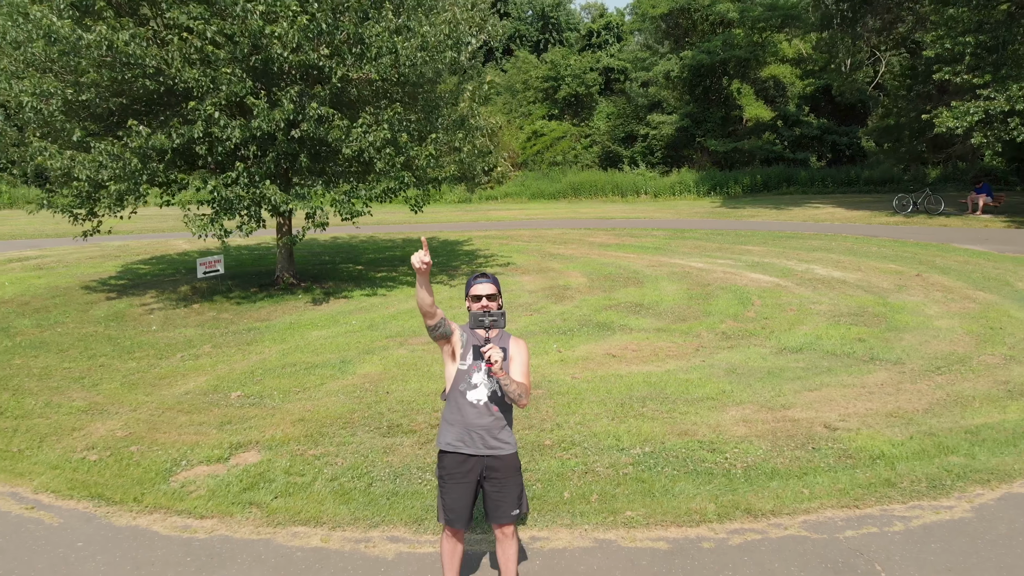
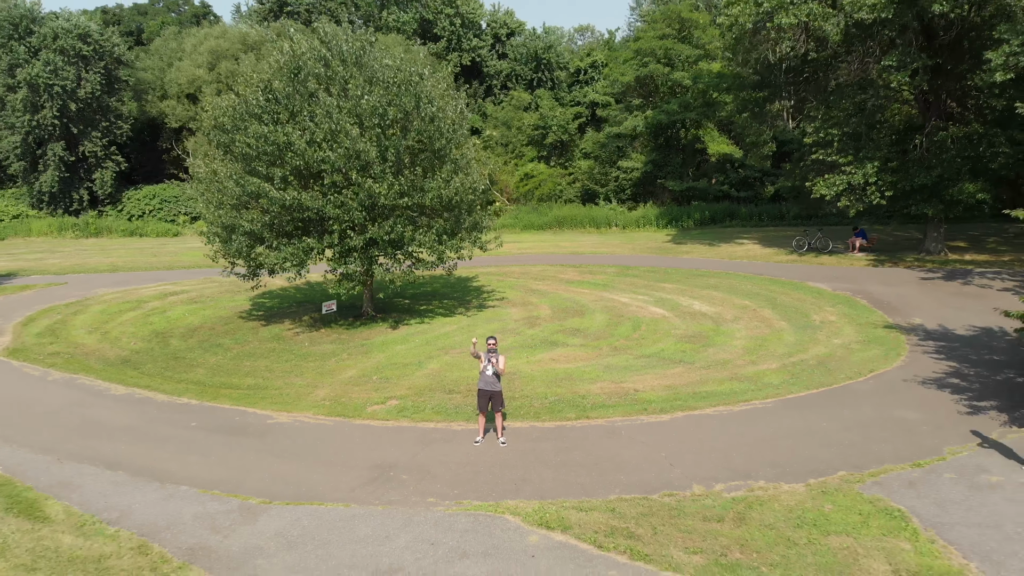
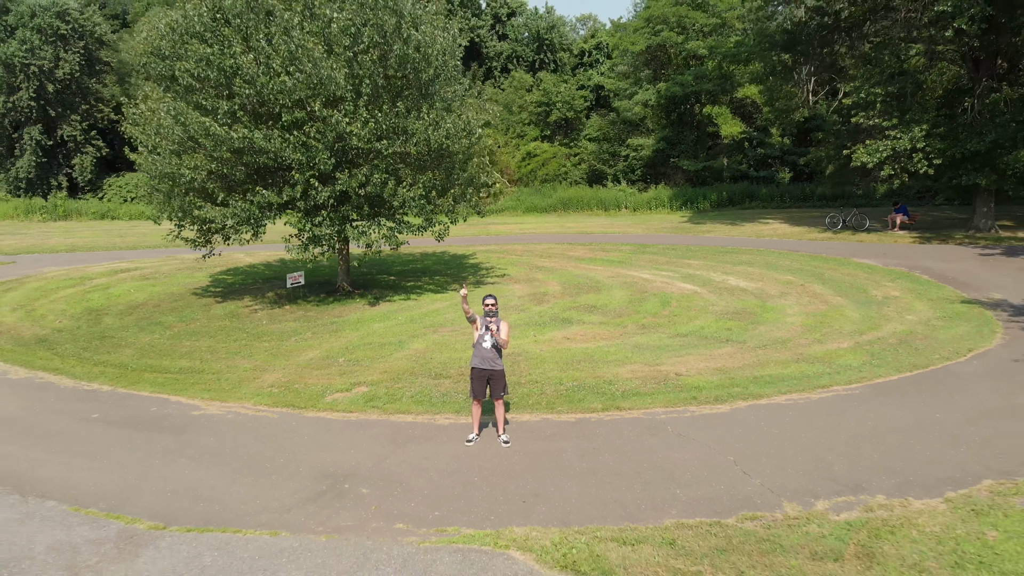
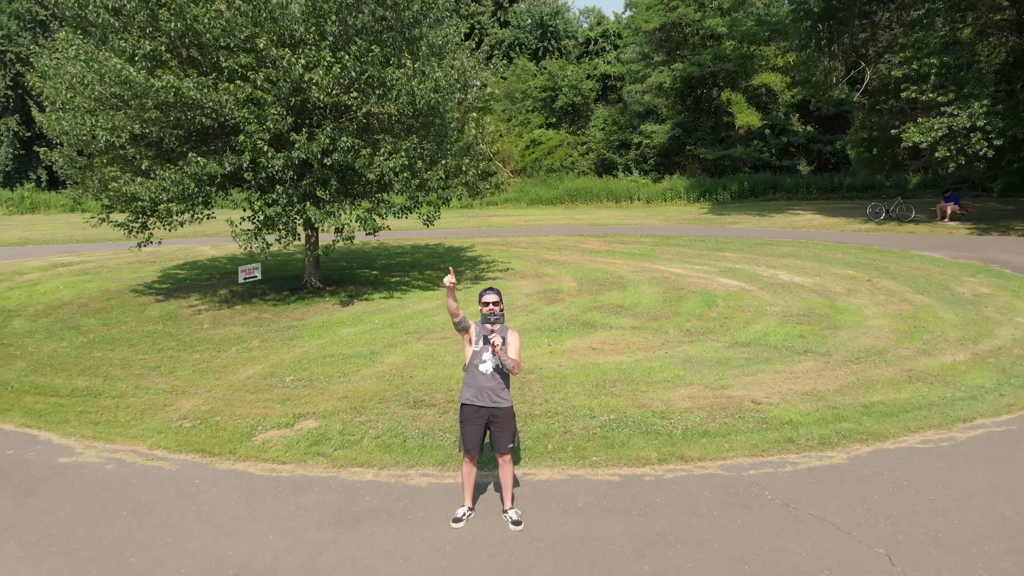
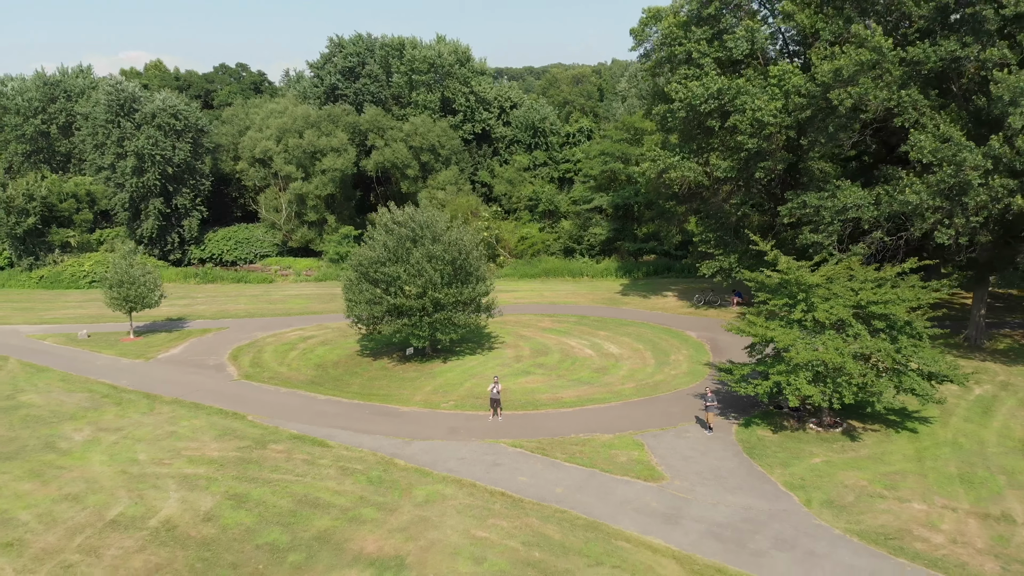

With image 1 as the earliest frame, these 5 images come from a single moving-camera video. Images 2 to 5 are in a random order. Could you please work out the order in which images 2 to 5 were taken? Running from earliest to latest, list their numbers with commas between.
4, 3, 2, 5
